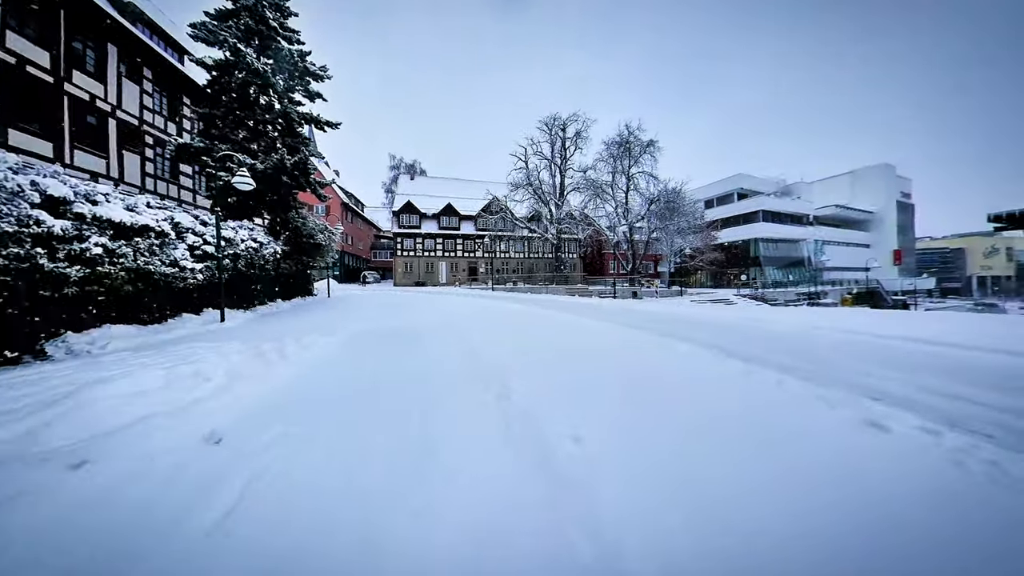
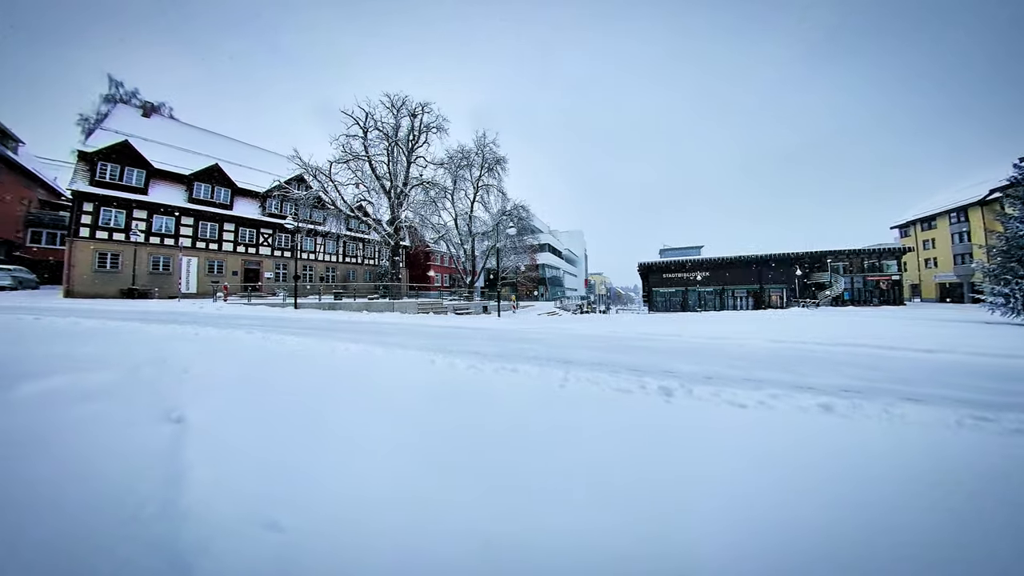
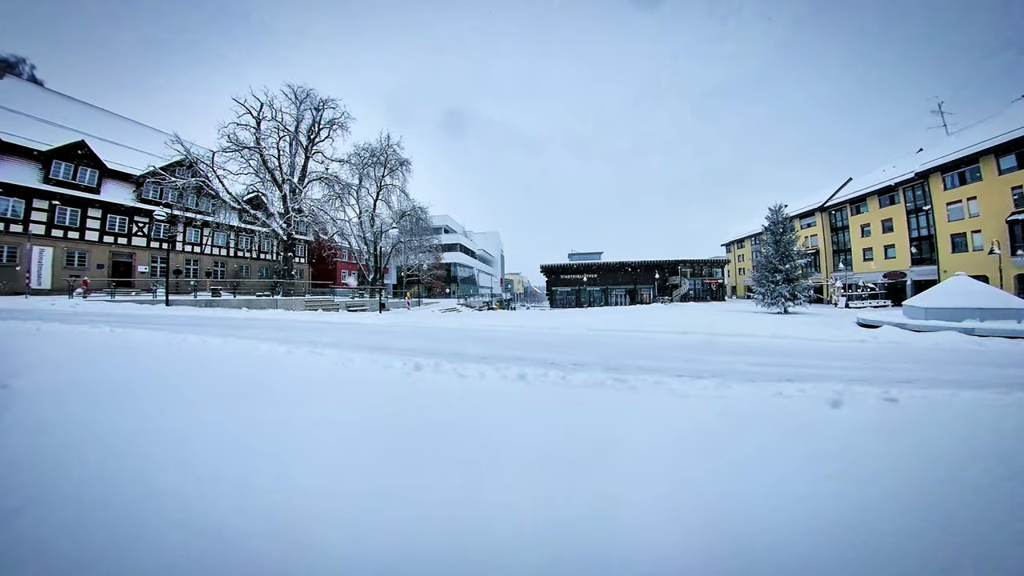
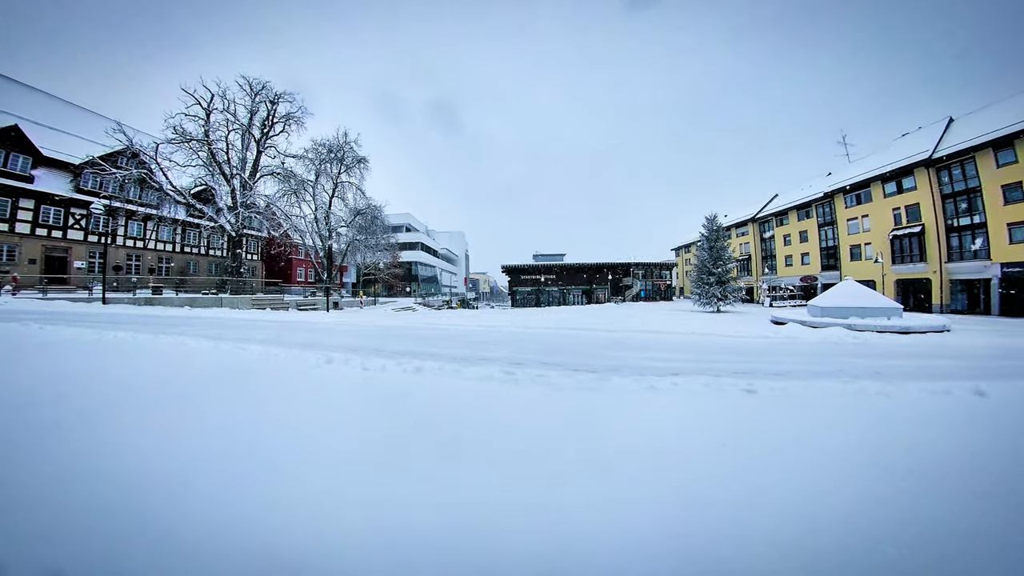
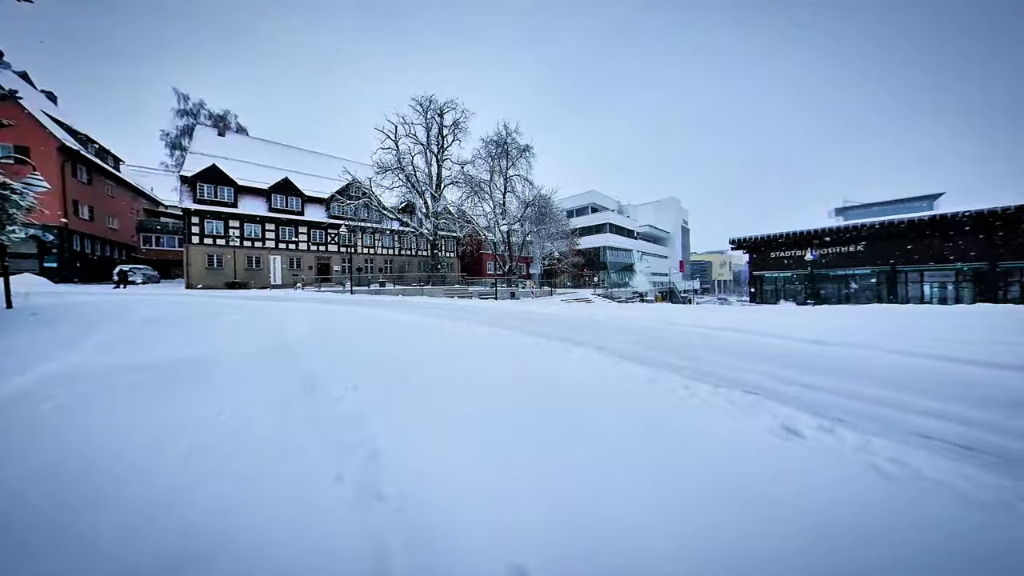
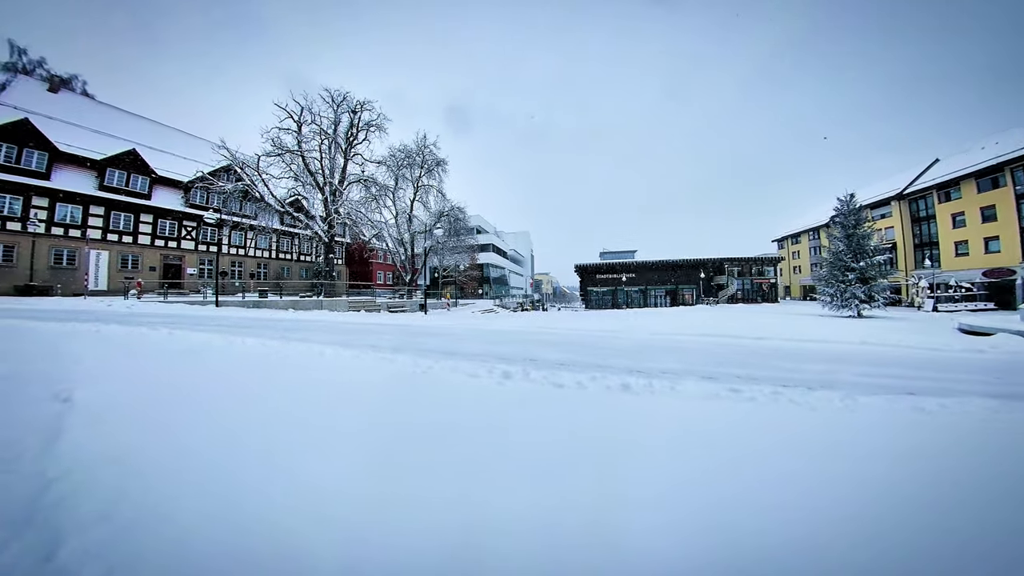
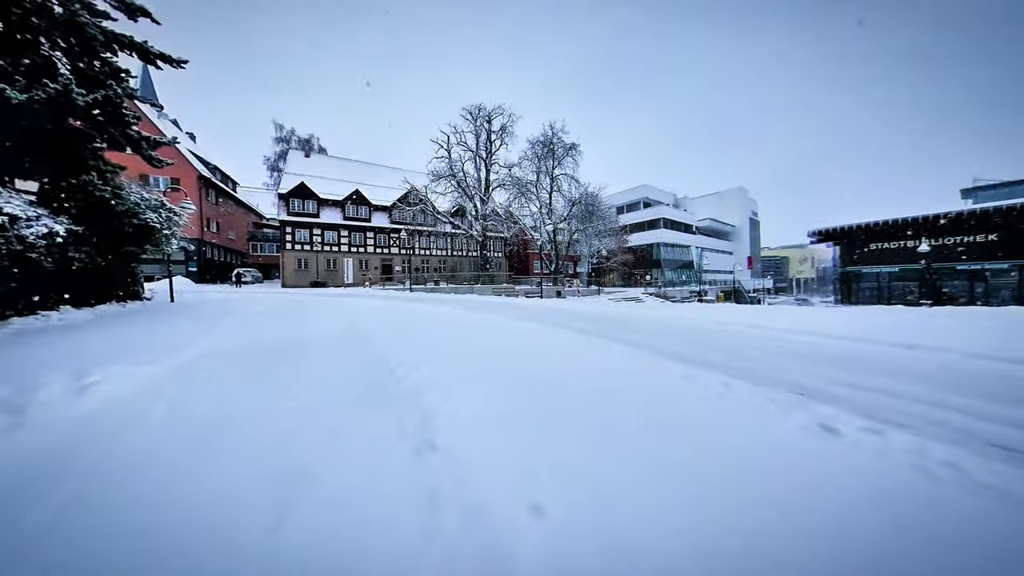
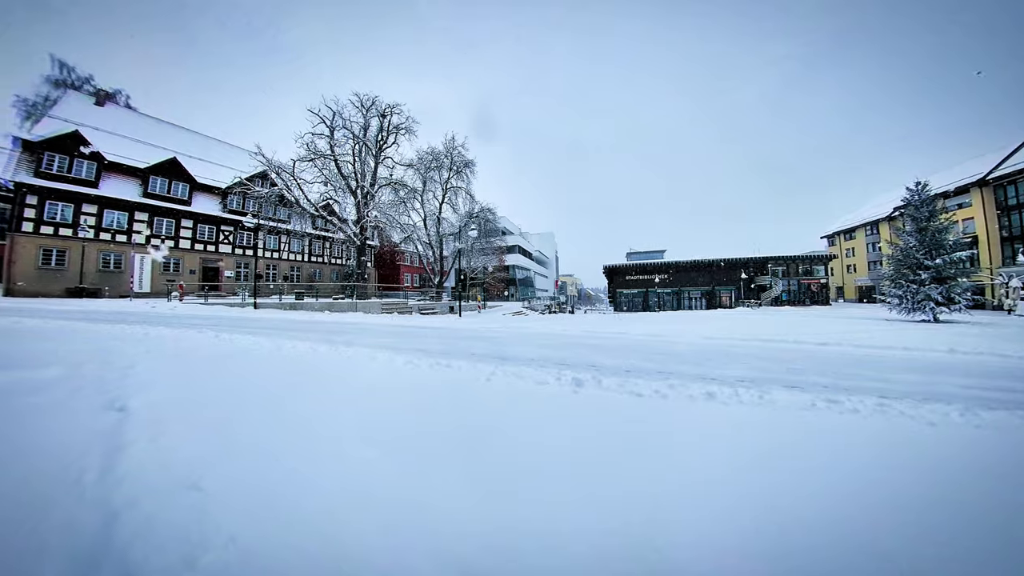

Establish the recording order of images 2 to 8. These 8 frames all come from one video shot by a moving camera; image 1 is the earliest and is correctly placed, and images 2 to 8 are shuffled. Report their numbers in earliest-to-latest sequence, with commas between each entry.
7, 5, 4, 3, 6, 8, 2
